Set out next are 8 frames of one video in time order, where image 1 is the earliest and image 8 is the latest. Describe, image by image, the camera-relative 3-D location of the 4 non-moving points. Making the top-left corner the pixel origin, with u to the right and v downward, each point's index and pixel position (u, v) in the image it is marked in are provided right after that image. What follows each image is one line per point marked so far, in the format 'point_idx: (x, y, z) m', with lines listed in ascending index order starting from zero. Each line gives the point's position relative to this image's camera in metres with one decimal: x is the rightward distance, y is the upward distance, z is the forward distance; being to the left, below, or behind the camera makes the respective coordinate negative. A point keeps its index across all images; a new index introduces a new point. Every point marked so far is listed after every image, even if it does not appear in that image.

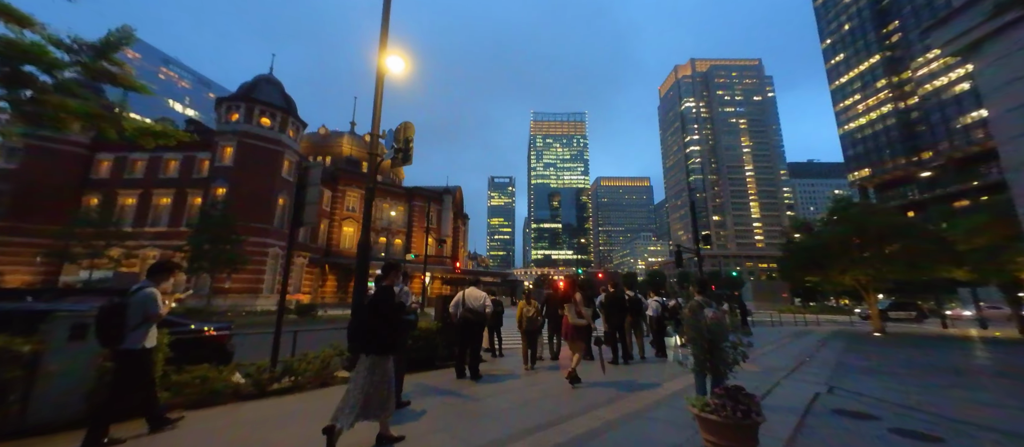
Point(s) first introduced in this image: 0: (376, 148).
0: (-2.3, +1.3, +5.7) m
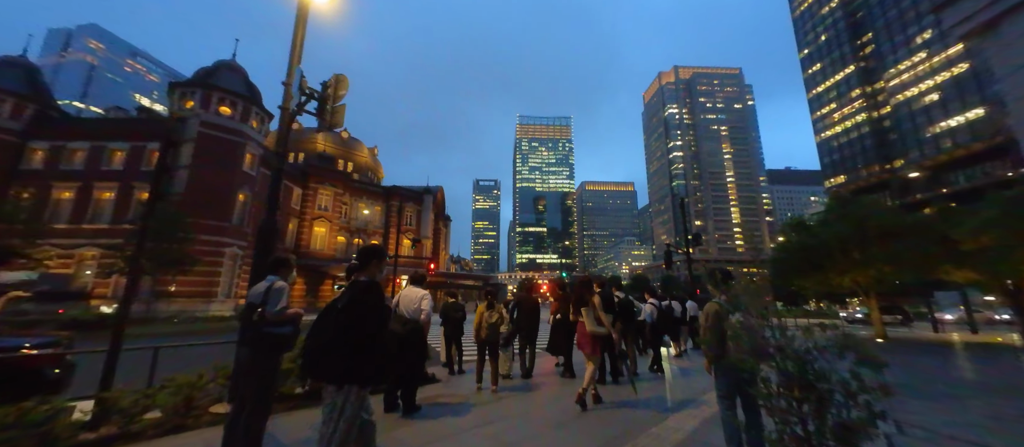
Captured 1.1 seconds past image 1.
0: (-2.8, +1.6, +4.3) m
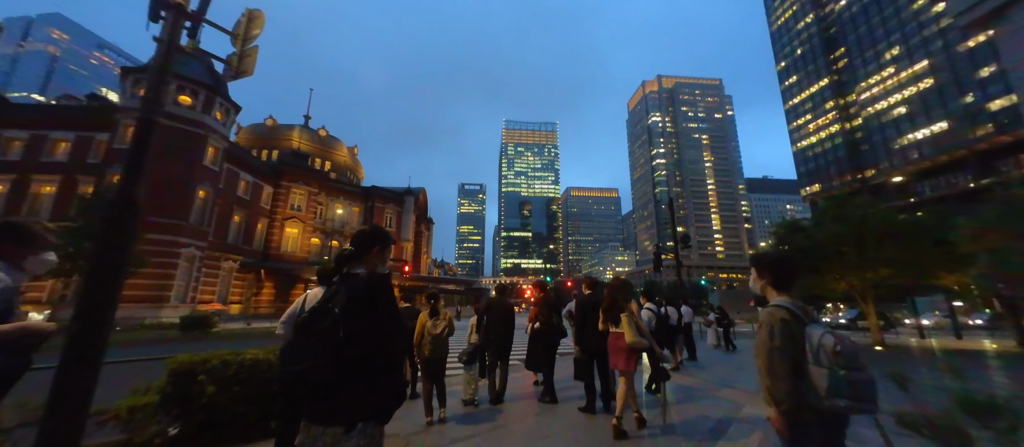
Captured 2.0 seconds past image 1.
0: (-3.2, +1.8, +3.2) m
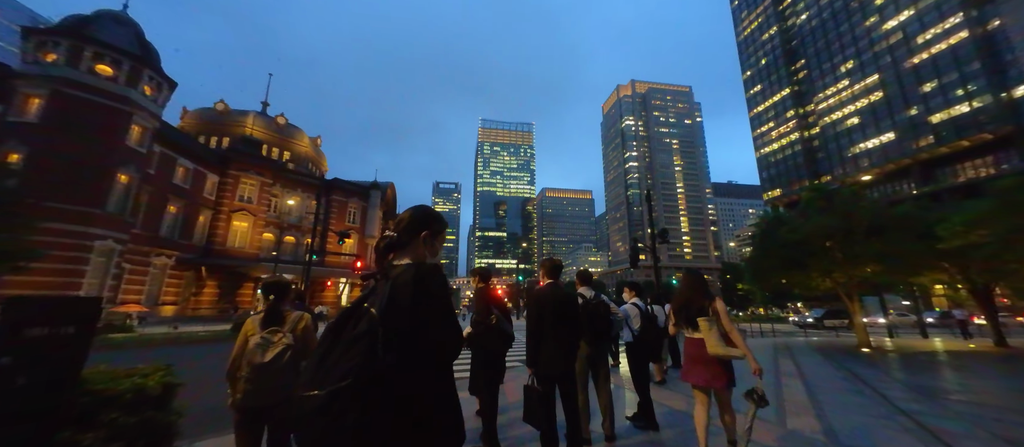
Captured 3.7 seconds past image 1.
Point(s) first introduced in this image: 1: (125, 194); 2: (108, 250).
0: (-3.7, +2.2, +1.6) m
1: (-21.5, +1.7, +18.6) m
2: (-21.0, -1.4, +17.5) m
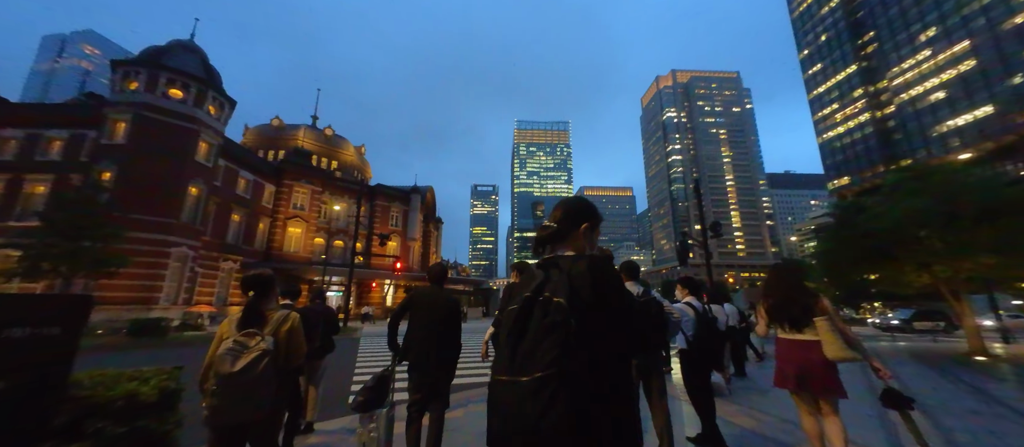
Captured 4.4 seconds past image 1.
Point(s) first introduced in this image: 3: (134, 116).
0: (-3.6, +2.2, +1.7) m
1: (-19.4, +1.2, +20.5) m
2: (-18.9, -1.8, +19.3) m
3: (-20.9, +5.9, +18.5) m
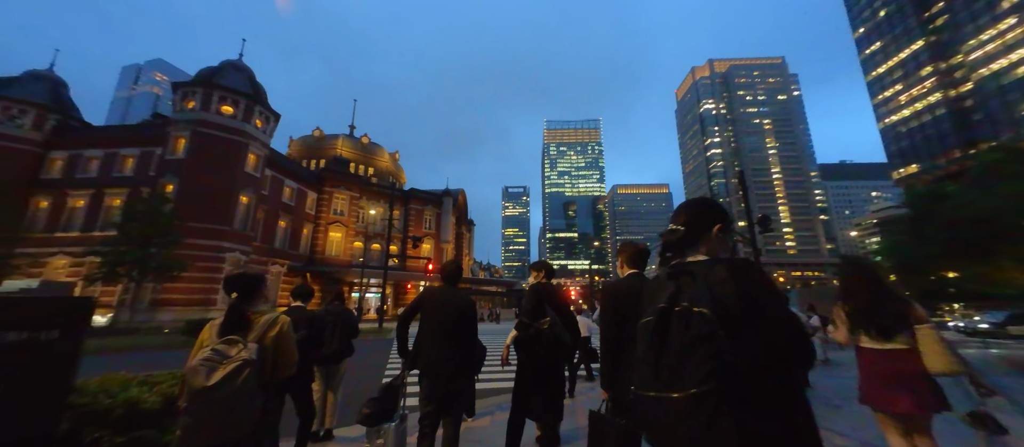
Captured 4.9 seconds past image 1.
0: (-3.6, +2.2, +1.8) m
1: (-17.5, +0.7, +22.0) m
2: (-17.1, -2.3, +20.8) m
3: (-19.3, +5.5, +20.2) m
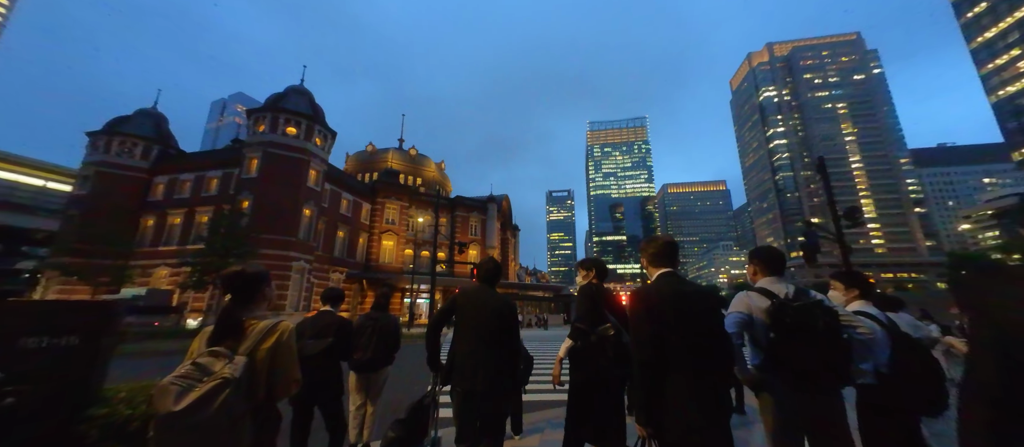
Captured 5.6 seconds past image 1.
0: (-3.4, +2.1, +1.9) m
1: (-14.4, 0.0, +23.8) m
2: (-14.1, -3.0, +22.5) m
3: (-16.6, +4.7, +22.3) m
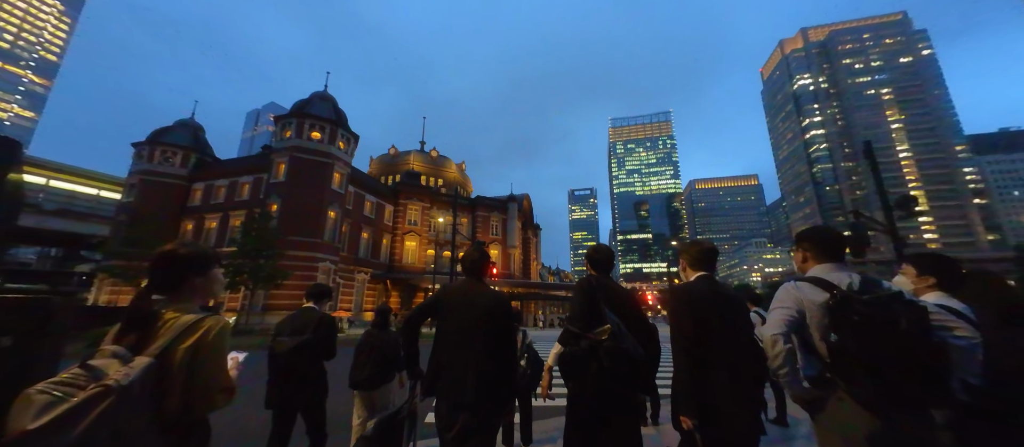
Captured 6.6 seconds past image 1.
0: (-3.5, +2.1, +1.9) m
1: (-13.0, -0.2, +24.4) m
2: (-12.7, -3.1, +23.1) m
3: (-15.3, +4.5, +23.1) m
